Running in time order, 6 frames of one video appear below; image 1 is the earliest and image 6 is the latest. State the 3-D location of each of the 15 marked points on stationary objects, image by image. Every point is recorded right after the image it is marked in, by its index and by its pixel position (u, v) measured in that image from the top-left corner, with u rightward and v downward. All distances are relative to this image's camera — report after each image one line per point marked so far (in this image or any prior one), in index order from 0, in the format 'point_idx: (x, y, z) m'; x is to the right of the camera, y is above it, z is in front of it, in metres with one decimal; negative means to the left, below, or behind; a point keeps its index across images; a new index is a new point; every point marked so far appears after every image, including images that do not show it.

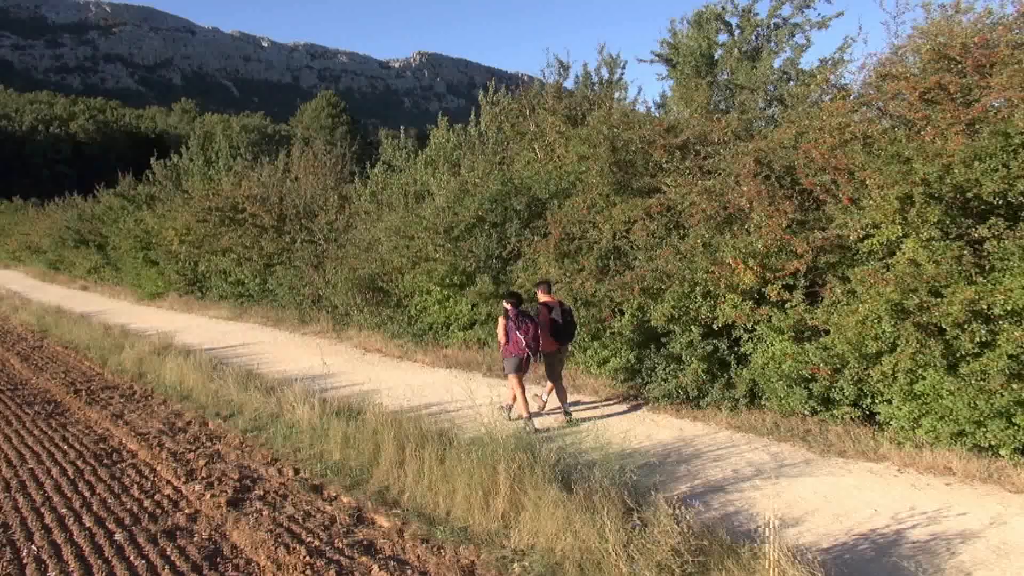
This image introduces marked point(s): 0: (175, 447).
0: (-2.3, -1.1, +6.3) m
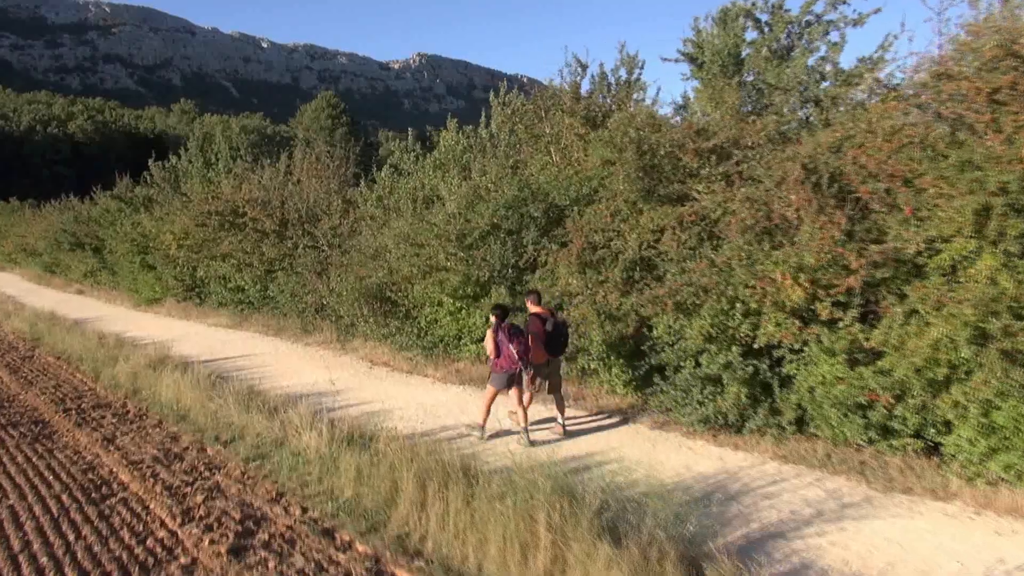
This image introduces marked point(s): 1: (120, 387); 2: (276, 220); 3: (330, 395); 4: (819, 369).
0: (-2.1, -1.2, +5.7) m
1: (-3.9, -1.0, +9.3) m
2: (-3.8, +1.1, +14.9) m
3: (-1.7, -1.0, +8.6) m
4: (+2.0, -0.5, +5.9) m
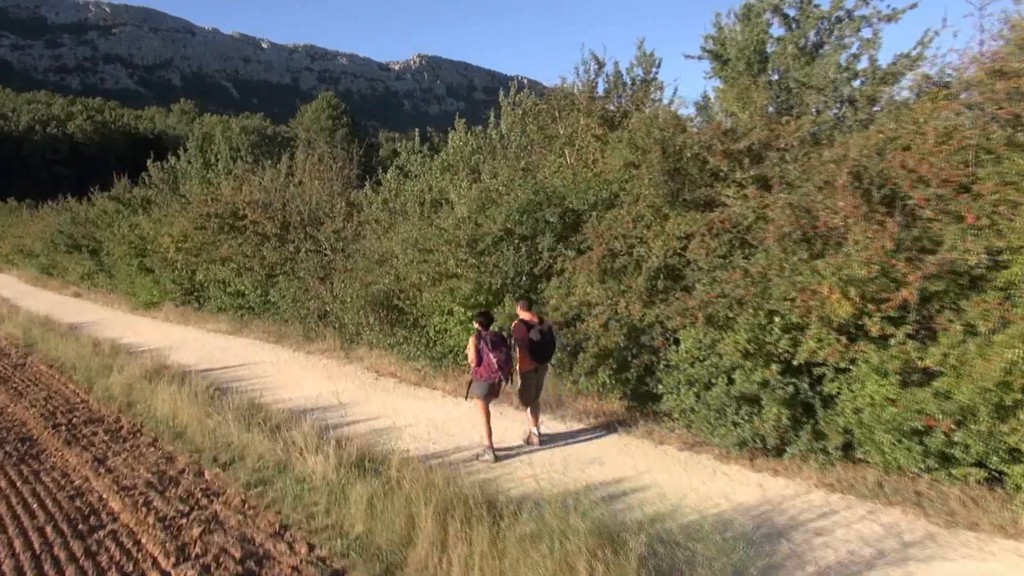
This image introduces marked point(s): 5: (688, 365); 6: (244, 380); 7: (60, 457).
0: (-2.0, -1.3, +5.3) m
1: (-3.8, -1.1, +8.8) m
2: (-3.7, +1.0, +14.5) m
3: (-1.6, -1.1, +8.2) m
4: (+2.1, -0.6, +5.5) m
5: (+1.3, -0.6, +6.7) m
6: (-2.9, -1.0, +9.9) m
7: (-3.3, -1.2, +6.7) m
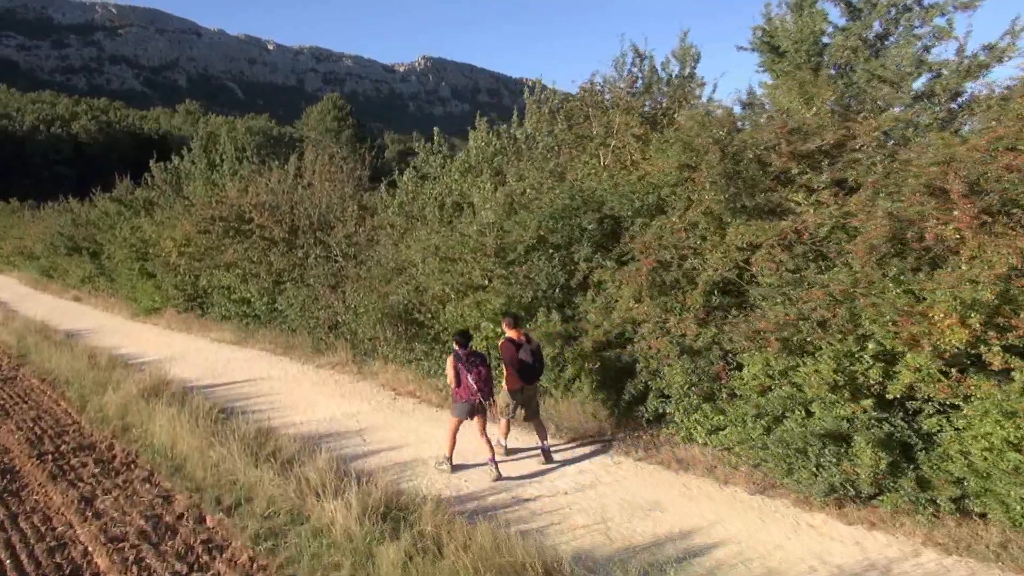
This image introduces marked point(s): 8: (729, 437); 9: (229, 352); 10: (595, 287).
0: (-1.7, -1.4, +4.5) m
1: (-3.5, -1.2, +8.0) m
2: (-3.4, +0.9, +13.7) m
3: (-1.3, -1.2, +7.4) m
4: (+2.4, -0.7, +4.7) m
5: (+1.6, -0.7, +5.9) m
6: (-2.6, -1.1, +9.1) m
7: (-3.0, -1.3, +5.9) m
8: (+1.4, -1.0, +6.2) m
9: (-4.0, -0.9, +13.1) m
10: (+0.7, 0.0, +7.8) m
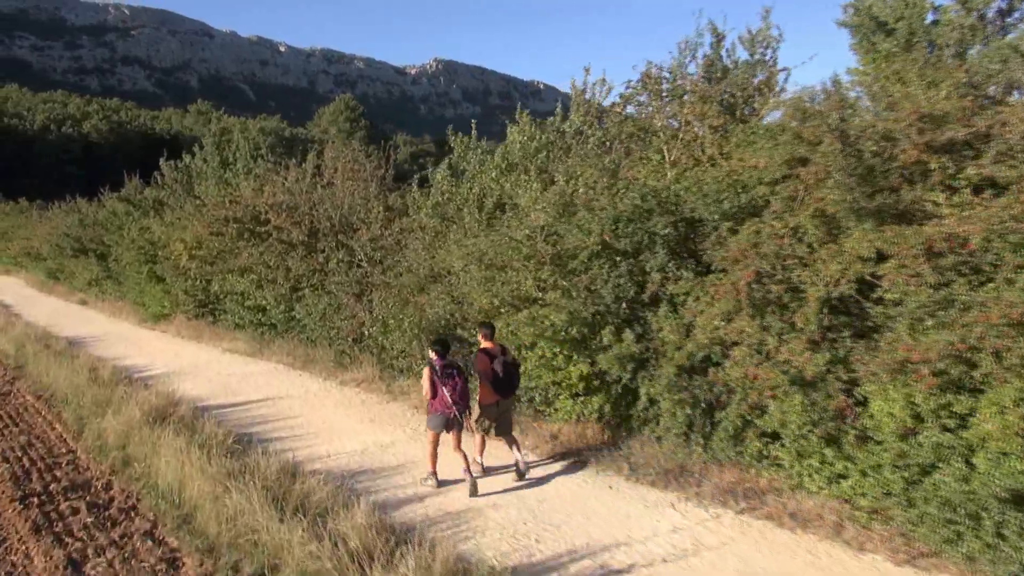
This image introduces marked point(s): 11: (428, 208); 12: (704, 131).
0: (-1.3, -1.4, +3.4) m
1: (-3.1, -1.2, +7.0) m
2: (-2.8, +0.8, +12.7) m
3: (-0.8, -1.3, +6.3) m
4: (+2.8, -0.8, +3.6) m
5: (+2.0, -0.8, +4.8) m
6: (-2.1, -1.2, +8.0) m
7: (-2.6, -1.4, +4.8) m
8: (+1.9, -1.1, +5.1) m
9: (-3.5, -1.0, +12.0) m
10: (+1.2, -0.1, +6.7) m
11: (-0.9, +0.9, +10.4) m
12: (+1.6, +1.3, +7.8) m
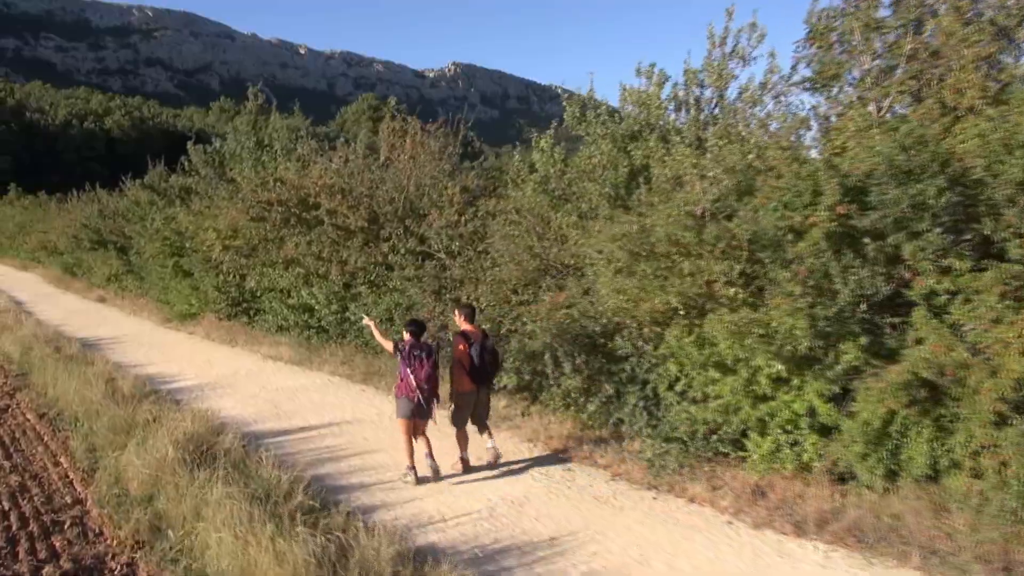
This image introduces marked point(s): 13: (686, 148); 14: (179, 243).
0: (-0.3, -1.4, +1.3) m
1: (-2.0, -1.2, +4.9) m
2: (-1.7, +0.9, +10.6) m
3: (+0.2, -1.2, +4.2) m
4: (+3.8, -0.8, +1.4) m
5: (+3.0, -0.8, +2.6) m
6: (-1.1, -1.1, +6.0) m
7: (-1.6, -1.3, +2.8) m
8: (+2.9, -1.1, +2.9) m
9: (-2.4, -0.9, +10.0) m
10: (+2.2, -0.1, +4.6) m
11: (+0.2, +0.9, +8.3) m
12: (+2.7, +1.4, +5.6) m
13: (+1.4, +1.1, +7.1) m
14: (-5.3, +0.7, +14.8) m
